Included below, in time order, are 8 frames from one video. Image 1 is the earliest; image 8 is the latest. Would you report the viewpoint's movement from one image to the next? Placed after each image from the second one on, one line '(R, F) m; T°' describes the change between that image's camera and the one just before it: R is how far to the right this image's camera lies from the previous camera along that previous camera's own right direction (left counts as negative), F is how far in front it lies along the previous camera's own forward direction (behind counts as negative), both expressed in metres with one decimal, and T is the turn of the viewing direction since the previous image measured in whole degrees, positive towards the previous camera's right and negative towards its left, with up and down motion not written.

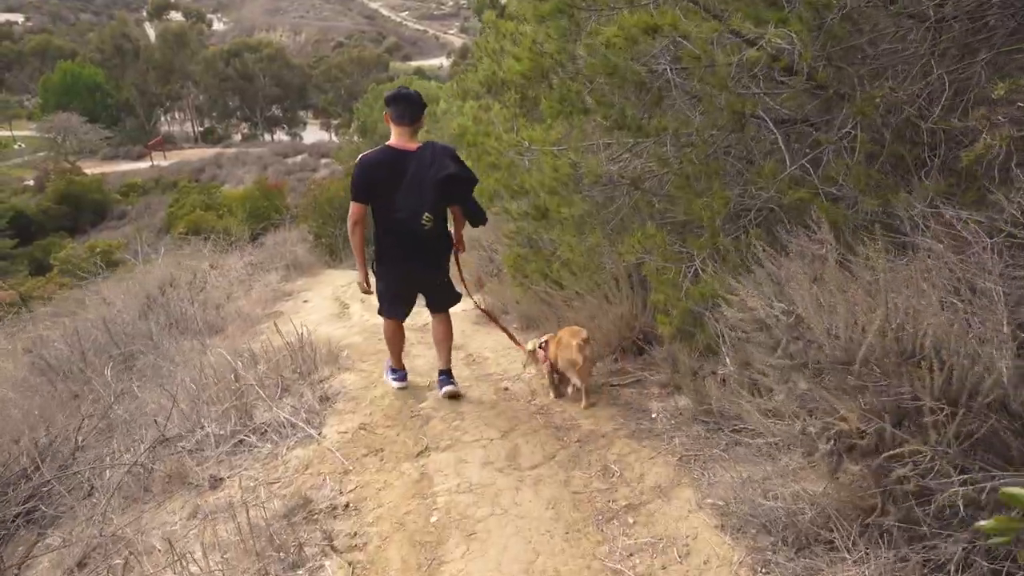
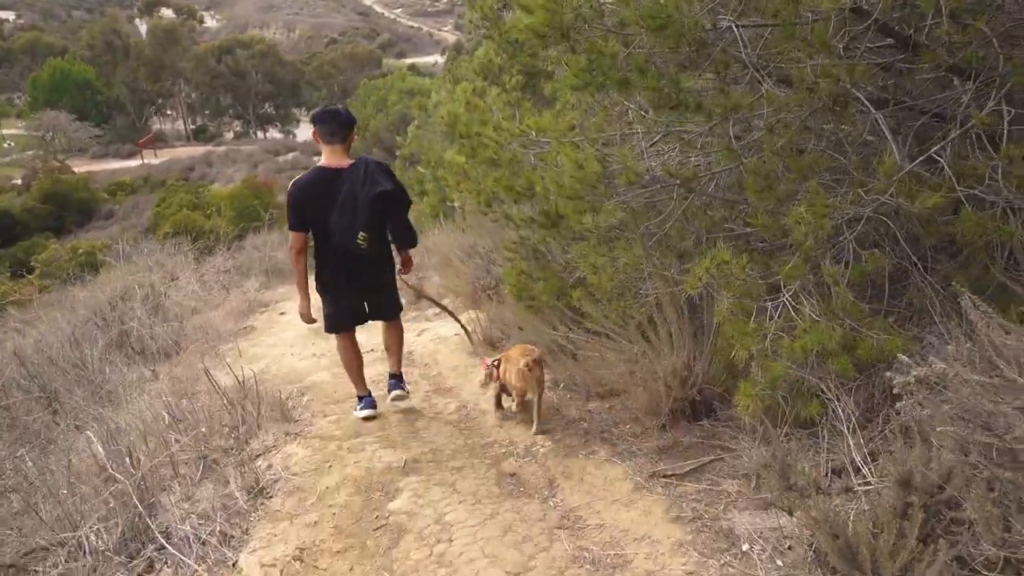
(0.0, +1.1) m; 0°
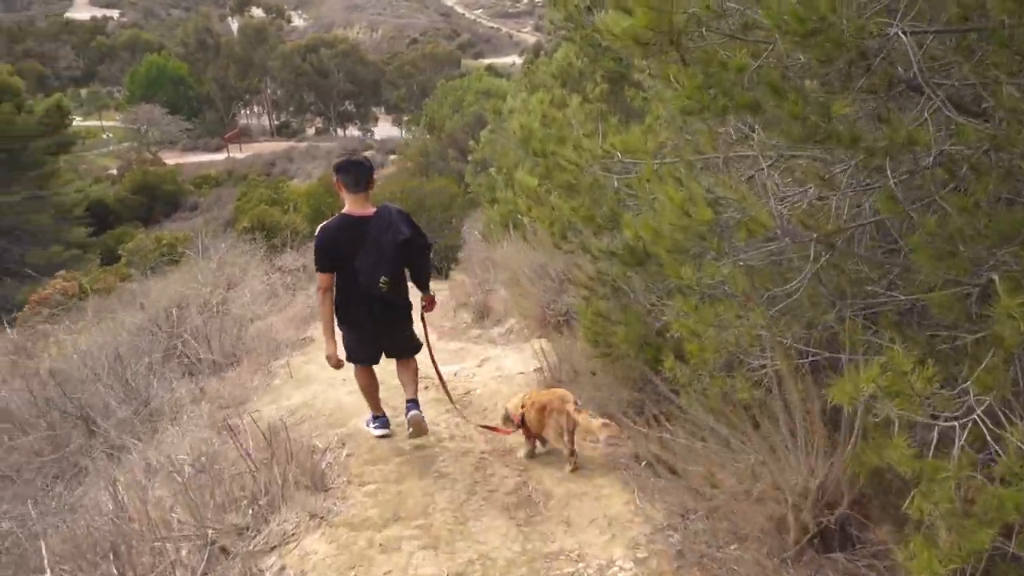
(0.0, +0.6) m; -5°
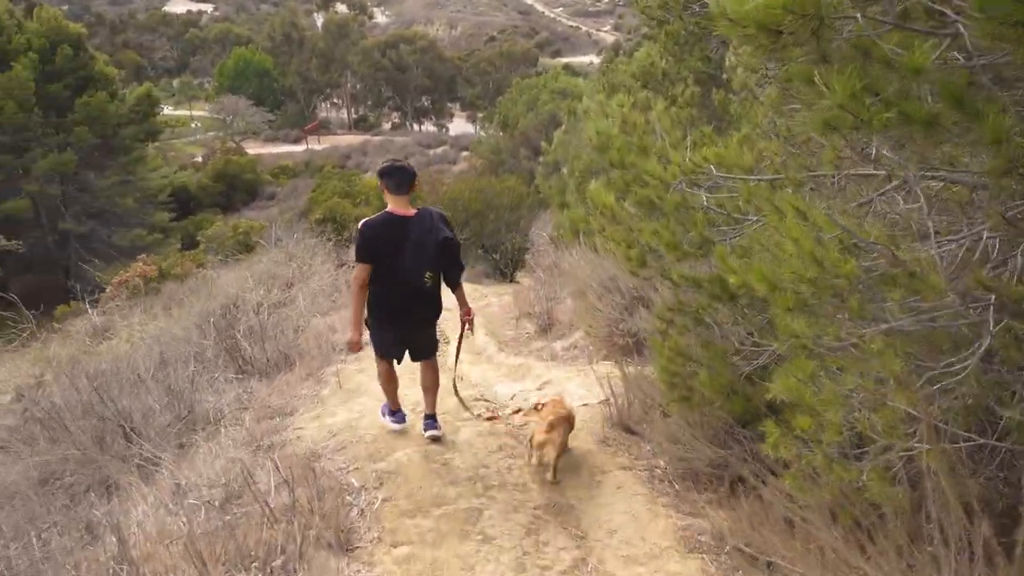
(0.0, +0.5) m; -5°
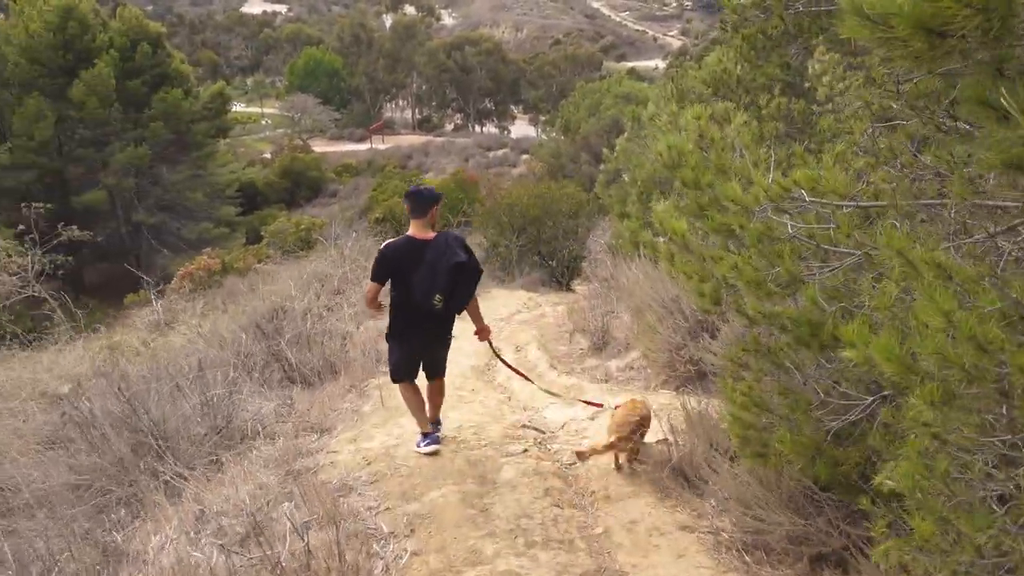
(0.0, +0.4) m; -4°
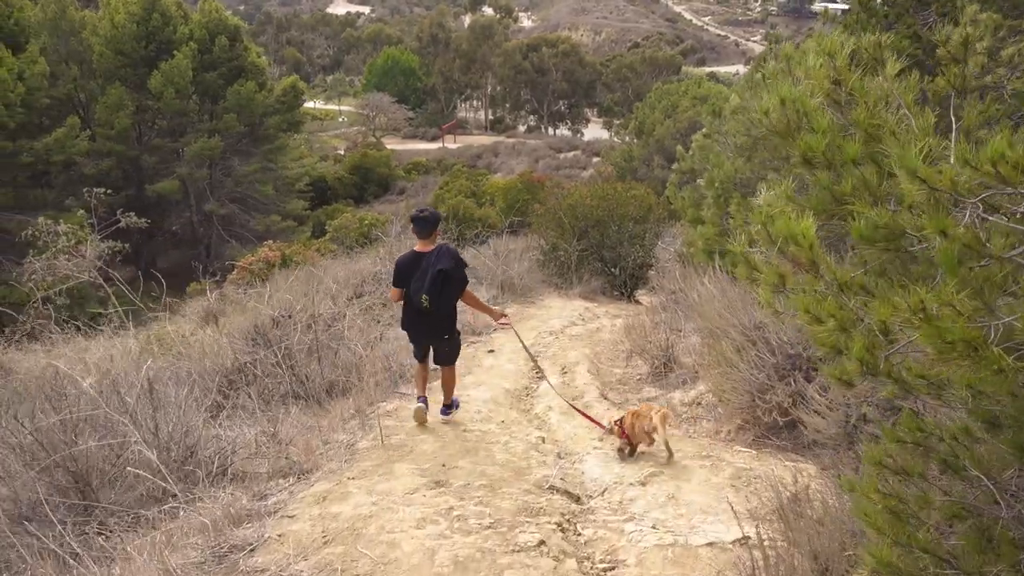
(+0.2, +1.2) m; -5°
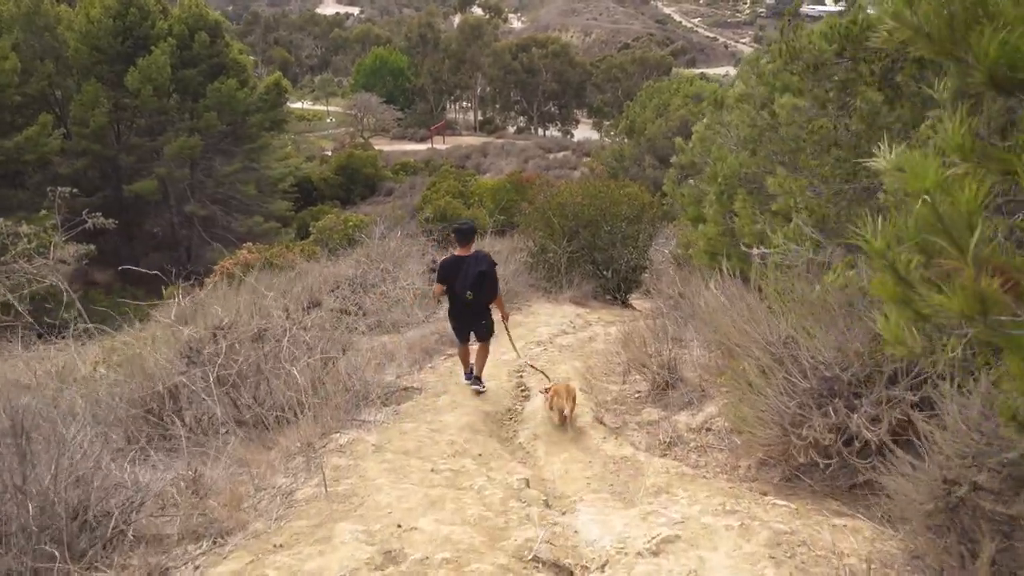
(+0.1, +0.9) m; +1°
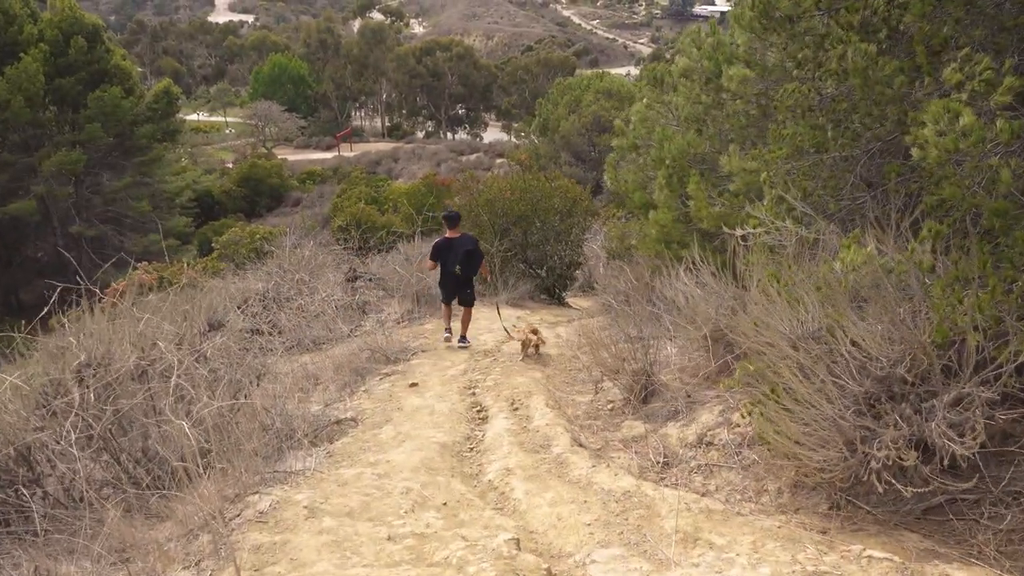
(-0.2, +1.0) m; +7°
